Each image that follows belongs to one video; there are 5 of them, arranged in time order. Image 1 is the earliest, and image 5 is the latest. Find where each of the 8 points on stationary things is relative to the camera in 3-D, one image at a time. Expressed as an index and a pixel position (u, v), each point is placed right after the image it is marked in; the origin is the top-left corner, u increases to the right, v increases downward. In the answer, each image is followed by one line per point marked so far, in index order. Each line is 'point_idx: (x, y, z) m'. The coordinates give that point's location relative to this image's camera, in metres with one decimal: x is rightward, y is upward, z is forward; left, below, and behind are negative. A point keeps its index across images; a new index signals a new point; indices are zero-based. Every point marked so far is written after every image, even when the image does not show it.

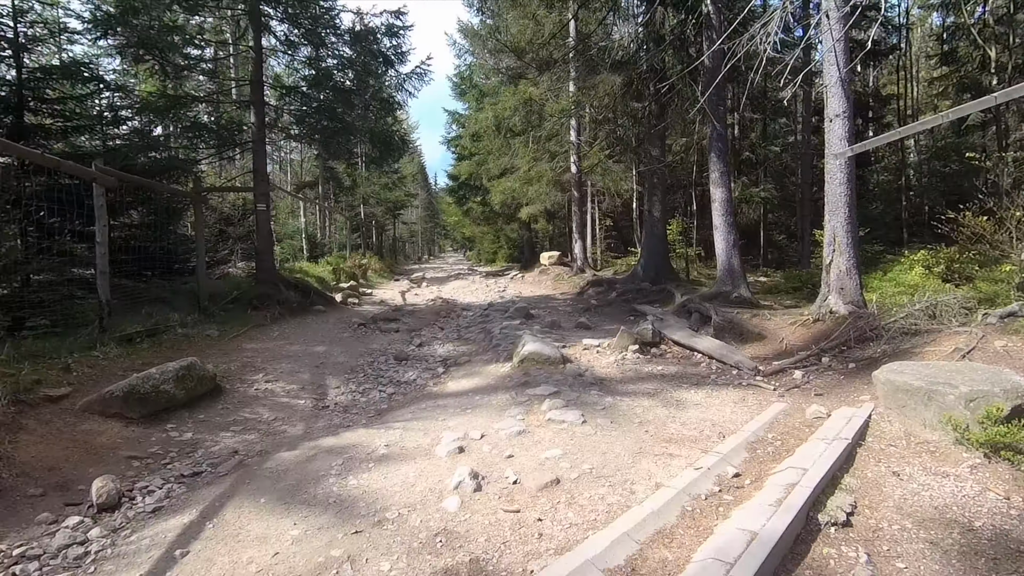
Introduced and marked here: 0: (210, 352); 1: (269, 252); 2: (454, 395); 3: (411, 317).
0: (-4.1, -0.9, +7.6) m
1: (-4.8, +0.7, +11.1) m
2: (-0.6, -1.1, +5.8) m
3: (-2.1, -0.6, +11.7) m
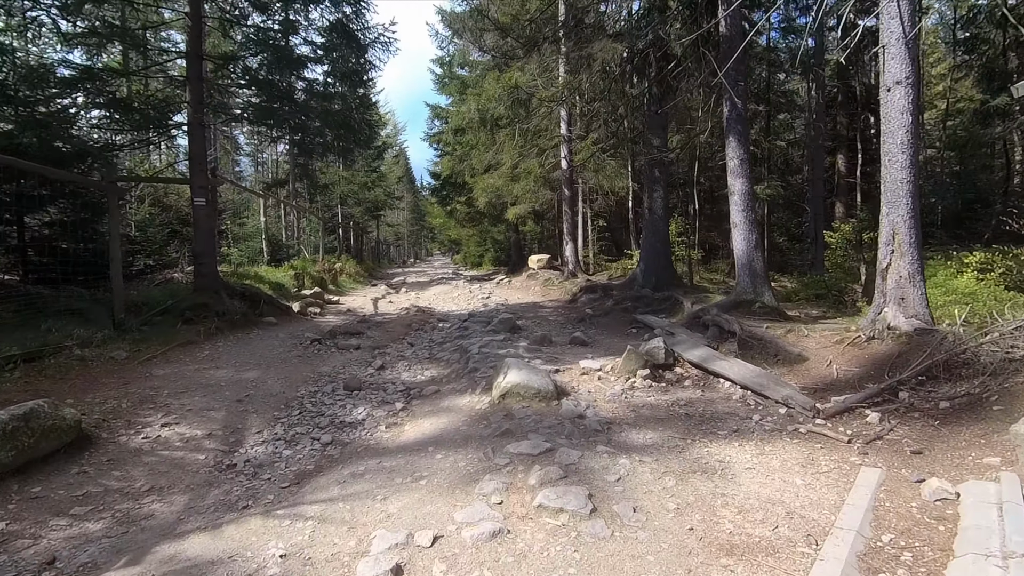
0: (-4.3, -1.0, +5.9) m
1: (-5.1, +0.6, +9.5) m
2: (-0.8, -1.2, +4.3) m
3: (-2.4, -0.8, +10.0) m
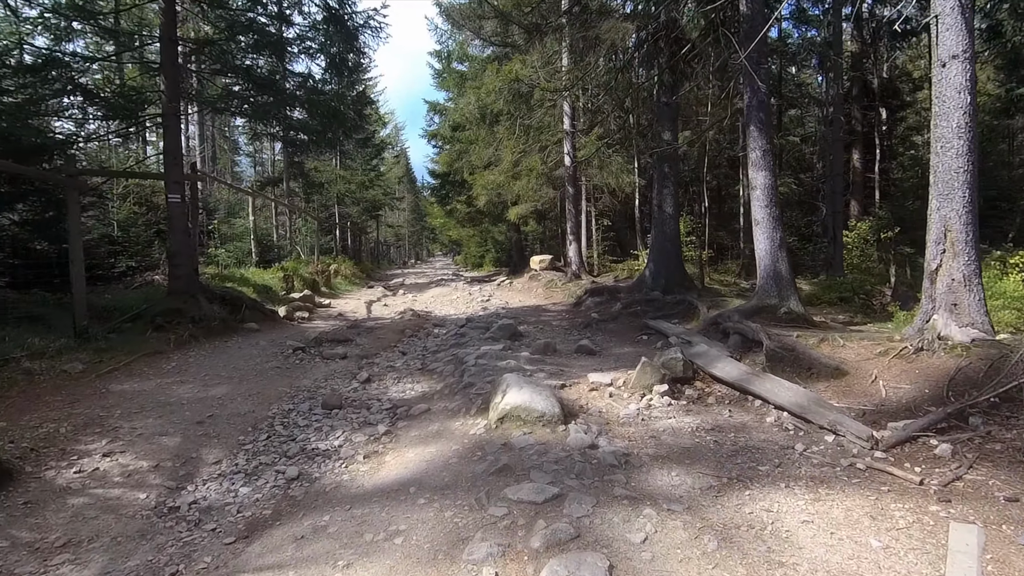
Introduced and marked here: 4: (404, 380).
0: (-4.3, -1.0, +5.2) m
1: (-5.1, +0.5, +8.8) m
2: (-0.8, -1.3, +3.5) m
3: (-2.4, -0.8, +9.3) m
4: (-1.3, -1.1, +6.6) m
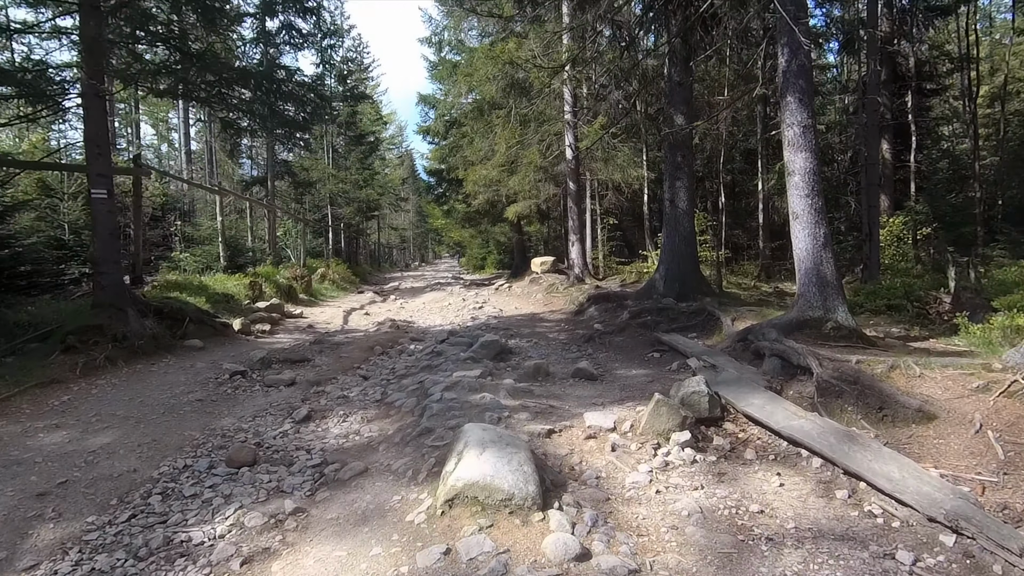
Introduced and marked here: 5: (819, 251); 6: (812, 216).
0: (-4.6, -1.2, +3.9) m
1: (-5.3, +0.4, +7.4) m
2: (-1.0, -1.4, +2.1) m
3: (-2.6, -0.9, +7.9) m
4: (-1.5, -1.2, +5.2) m
5: (+3.3, +0.4, +6.1) m
6: (+3.2, +0.8, +6.1) m
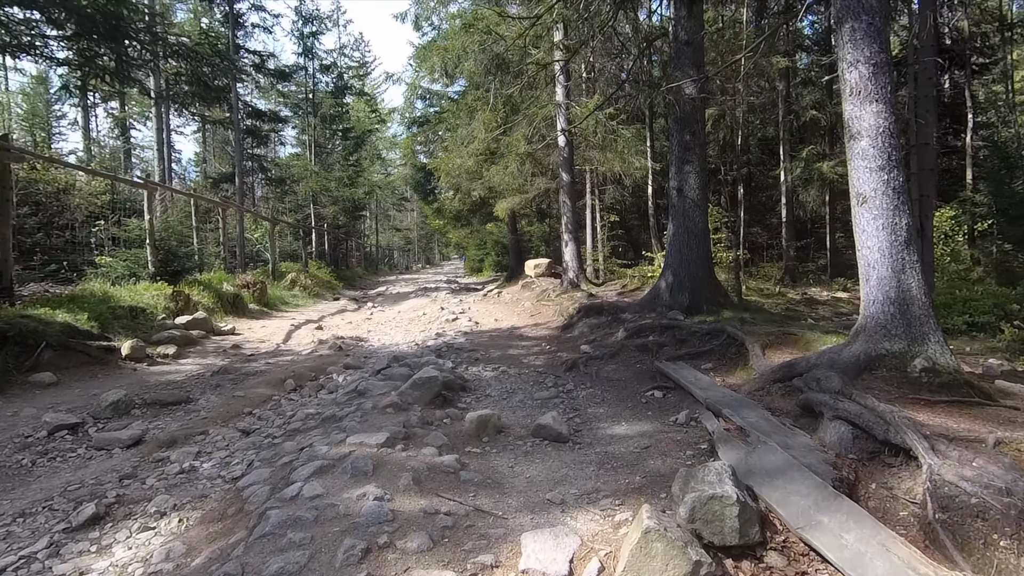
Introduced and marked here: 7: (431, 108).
0: (-5.1, -1.3, +2.0) m
1: (-5.8, +0.2, +5.6) m
2: (-1.6, -1.5, +0.2) m
3: (-3.1, -1.1, +6.0) m
4: (-2.0, -1.4, +3.3) m
5: (+2.8, +0.3, +4.0) m
6: (+2.7, +0.6, +4.1) m
7: (-2.6, +5.7, +18.0) m
